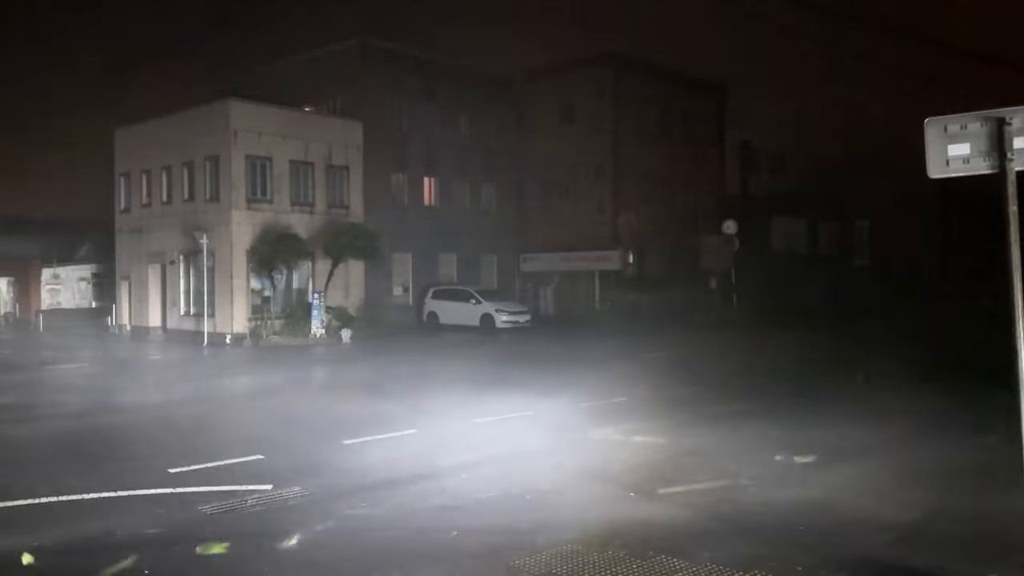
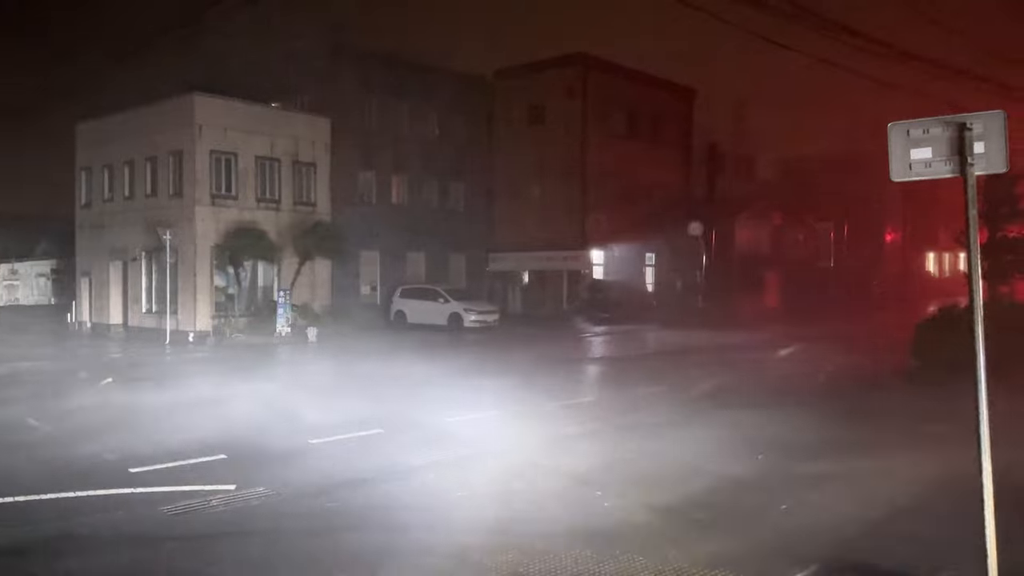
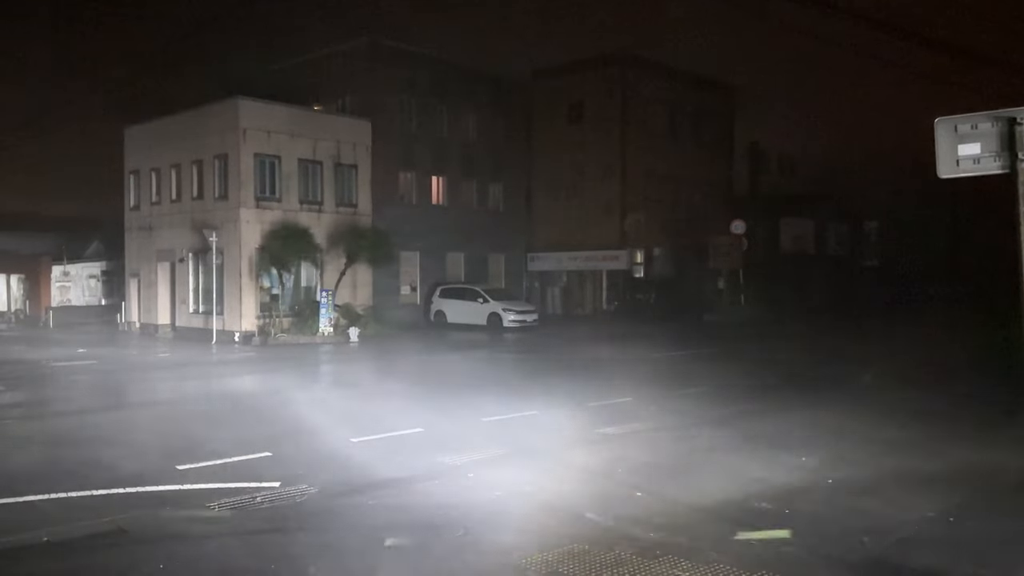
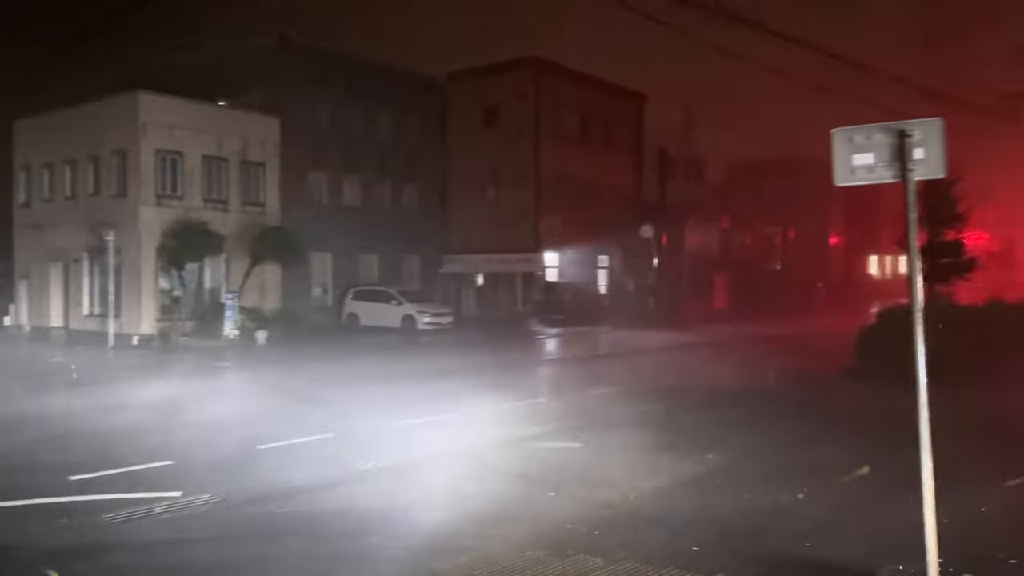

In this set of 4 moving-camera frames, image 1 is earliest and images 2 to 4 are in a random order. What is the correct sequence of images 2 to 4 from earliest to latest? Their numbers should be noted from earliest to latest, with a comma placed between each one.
3, 2, 4
